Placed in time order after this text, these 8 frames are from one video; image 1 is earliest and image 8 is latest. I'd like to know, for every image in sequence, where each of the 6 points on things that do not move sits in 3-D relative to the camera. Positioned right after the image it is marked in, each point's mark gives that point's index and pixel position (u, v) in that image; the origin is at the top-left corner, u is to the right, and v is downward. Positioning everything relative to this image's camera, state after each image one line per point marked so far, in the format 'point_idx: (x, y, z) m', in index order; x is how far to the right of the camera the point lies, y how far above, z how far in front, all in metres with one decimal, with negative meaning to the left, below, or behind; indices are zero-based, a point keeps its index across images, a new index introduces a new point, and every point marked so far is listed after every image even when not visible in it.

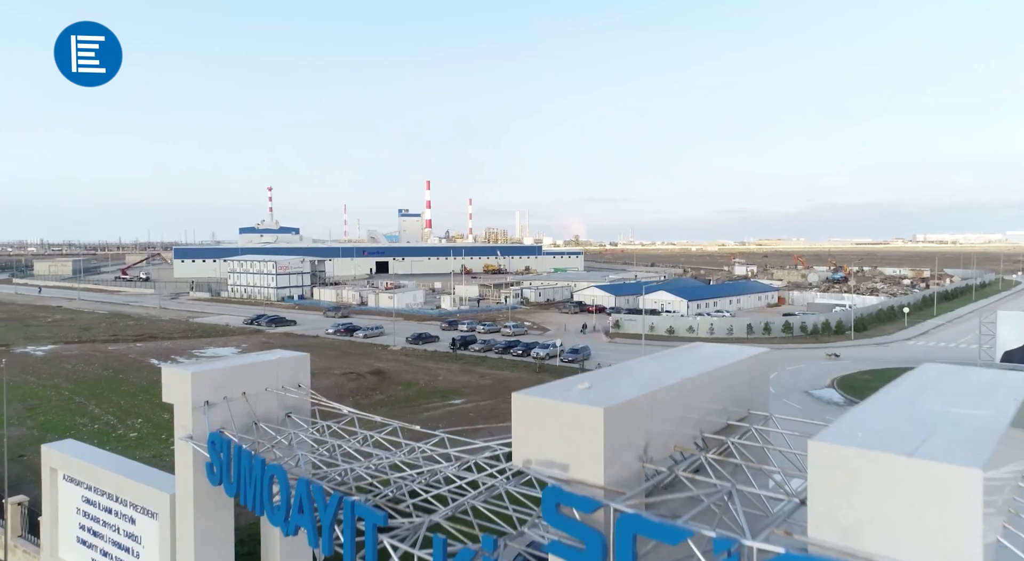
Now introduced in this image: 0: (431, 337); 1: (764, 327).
0: (-2.2, -1.6, +19.5) m
1: (+6.9, -1.3, +19.6) m
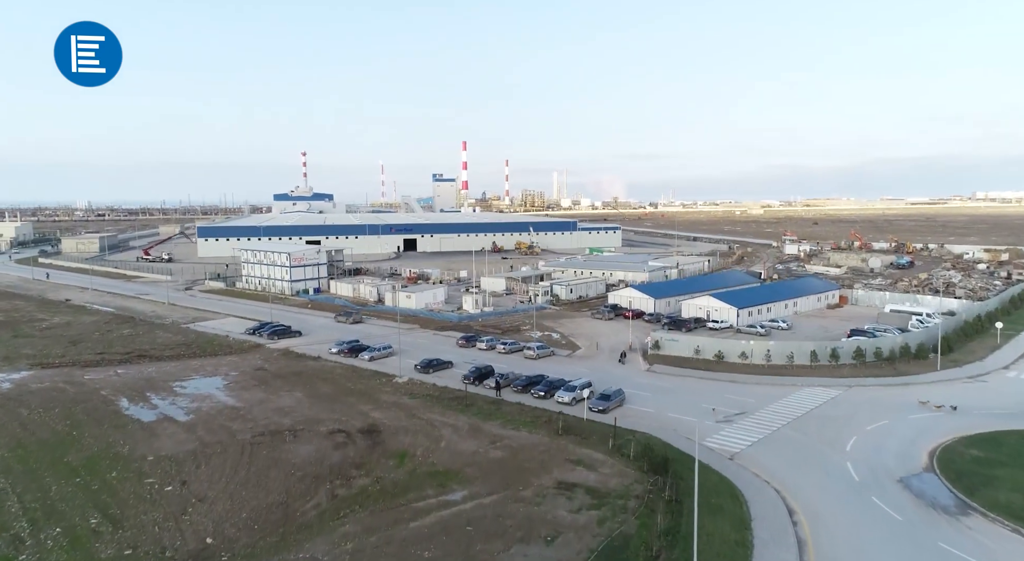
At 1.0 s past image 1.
0: (-1.6, -2.0, +17.2) m
1: (+7.4, -1.7, +16.7) m
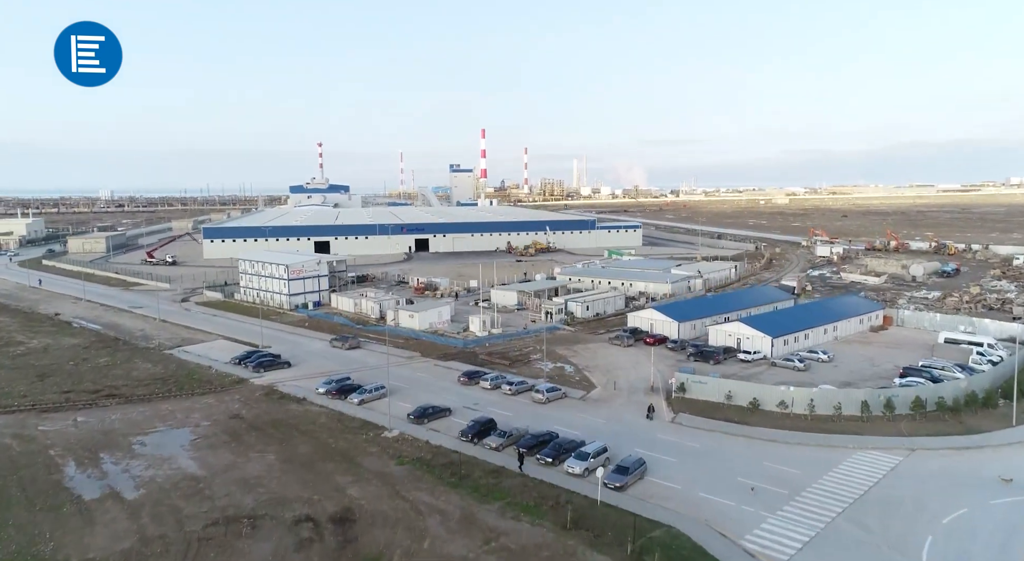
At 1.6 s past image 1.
0: (-1.5, -2.8, +15.2) m
1: (+7.5, -2.5, +14.5) m
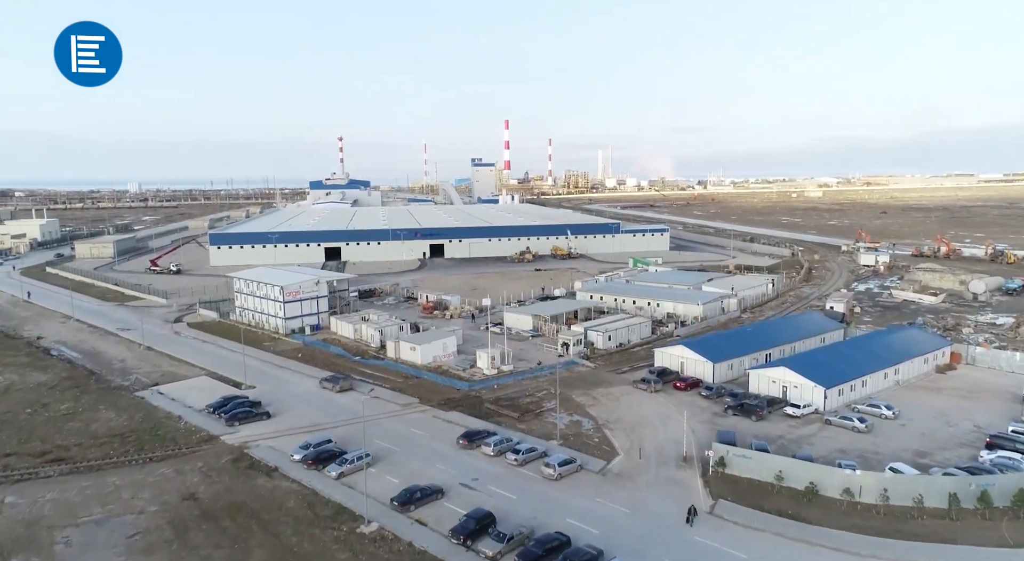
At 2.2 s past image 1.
0: (-1.4, -3.8, +12.7) m
1: (+7.6, -3.5, +11.6) m
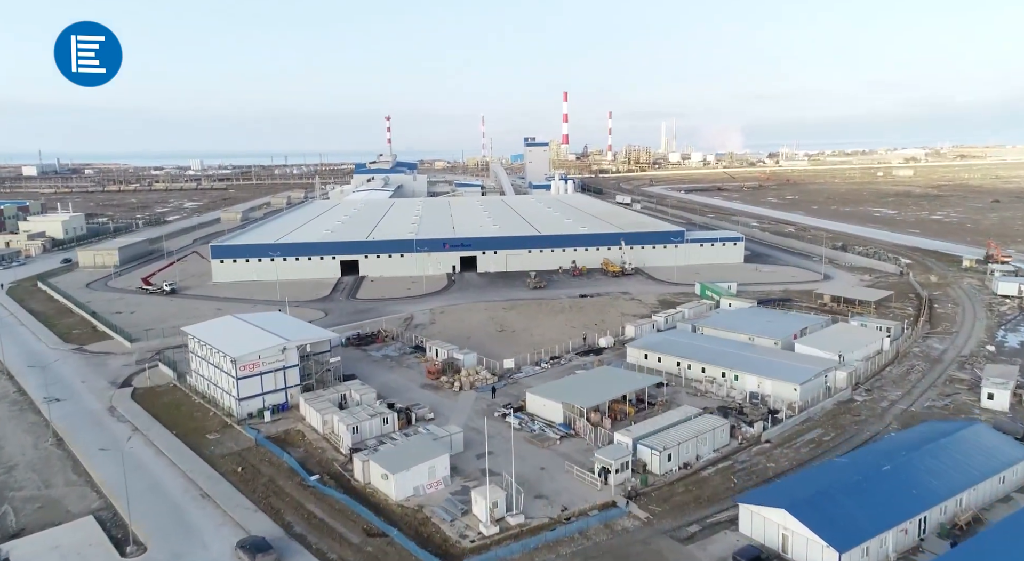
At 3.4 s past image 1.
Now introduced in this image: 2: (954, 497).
0: (-1.9, -6.3, +6.0) m
1: (+6.9, -6.1, +4.2) m
2: (+8.3, -4.0, +13.5) m
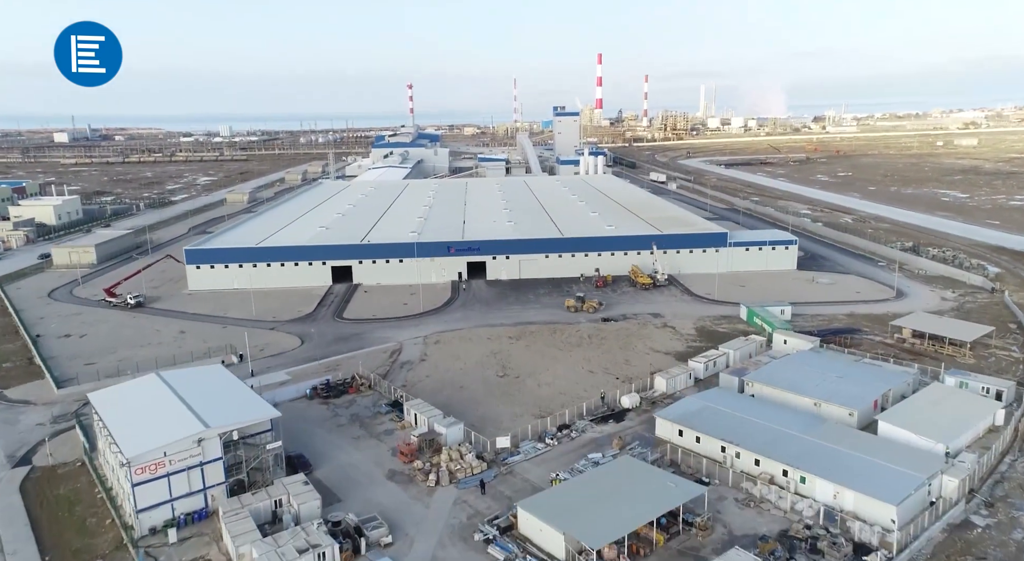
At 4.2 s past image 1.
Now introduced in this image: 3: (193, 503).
0: (-2.9, -8.6, +1.1) m
1: (+5.9, -8.5, -1.1) m
2: (+7.7, -6.0, +7.9) m
3: (-7.0, -4.7, +15.8) m
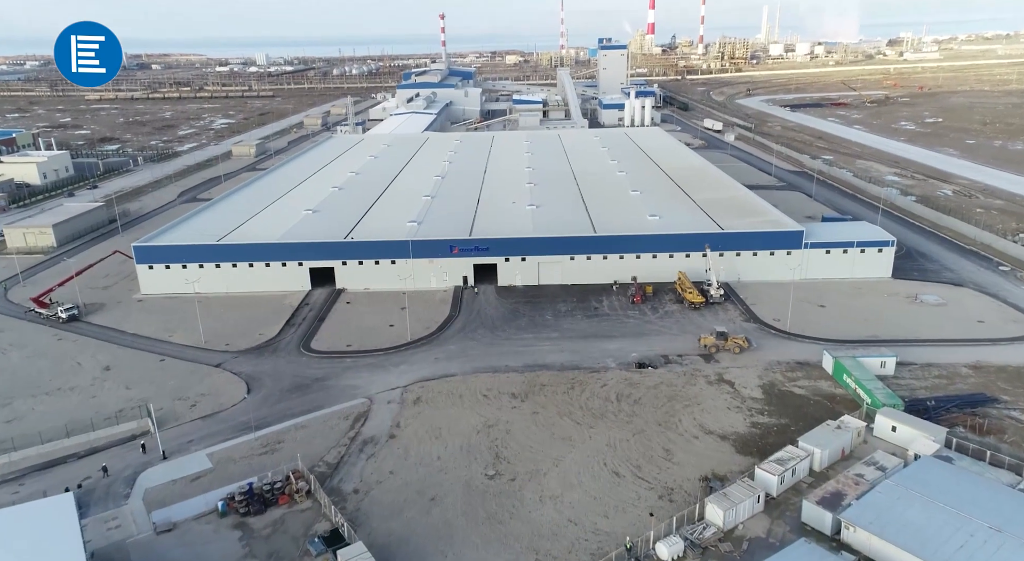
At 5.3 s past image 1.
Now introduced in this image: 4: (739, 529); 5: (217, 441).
0: (-4.5, -12.3, -4.7) m
1: (+4.1, -12.7, -7.4) m
2: (+6.5, -9.2, +1.2) m
3: (-7.7, -7.0, +9.8) m
4: (+4.8, -5.3, +15.2) m
5: (-7.9, -4.3, +19.2) m
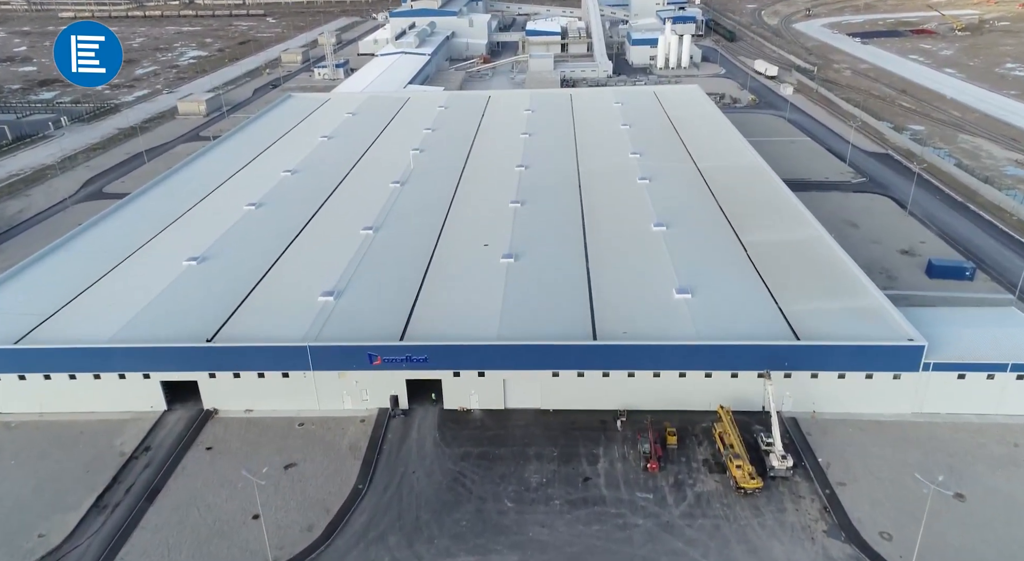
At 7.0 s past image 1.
0: (-7.4, -20.0, -12.9) m
1: (+1.0, -20.8, -15.9) m
2: (+3.8, -16.3, -8.0) m
3: (-9.9, -12.8, +0.9) m
4: (+2.8, -10.5, +5.4) m
5: (-9.7, -8.9, +9.9) m
